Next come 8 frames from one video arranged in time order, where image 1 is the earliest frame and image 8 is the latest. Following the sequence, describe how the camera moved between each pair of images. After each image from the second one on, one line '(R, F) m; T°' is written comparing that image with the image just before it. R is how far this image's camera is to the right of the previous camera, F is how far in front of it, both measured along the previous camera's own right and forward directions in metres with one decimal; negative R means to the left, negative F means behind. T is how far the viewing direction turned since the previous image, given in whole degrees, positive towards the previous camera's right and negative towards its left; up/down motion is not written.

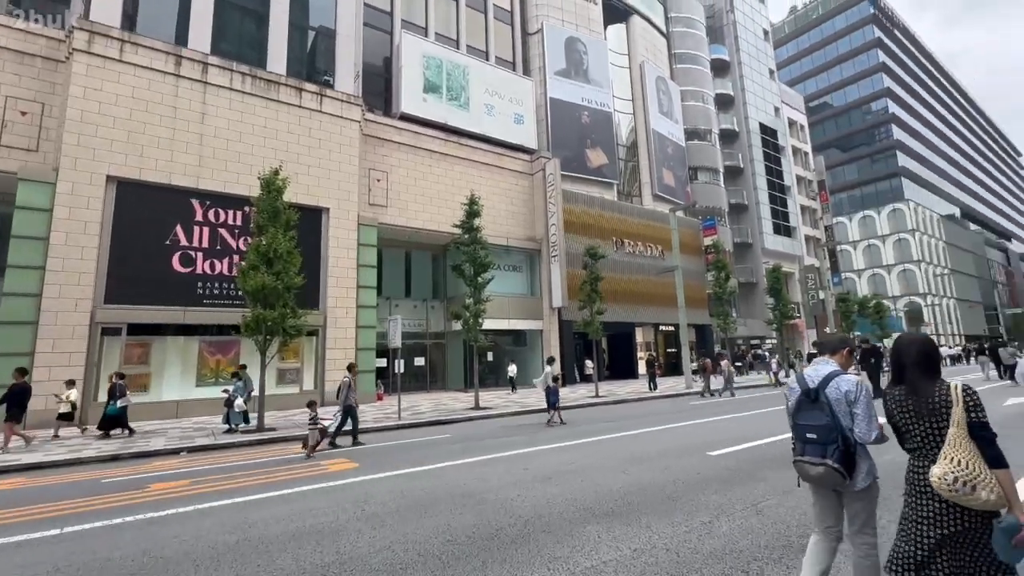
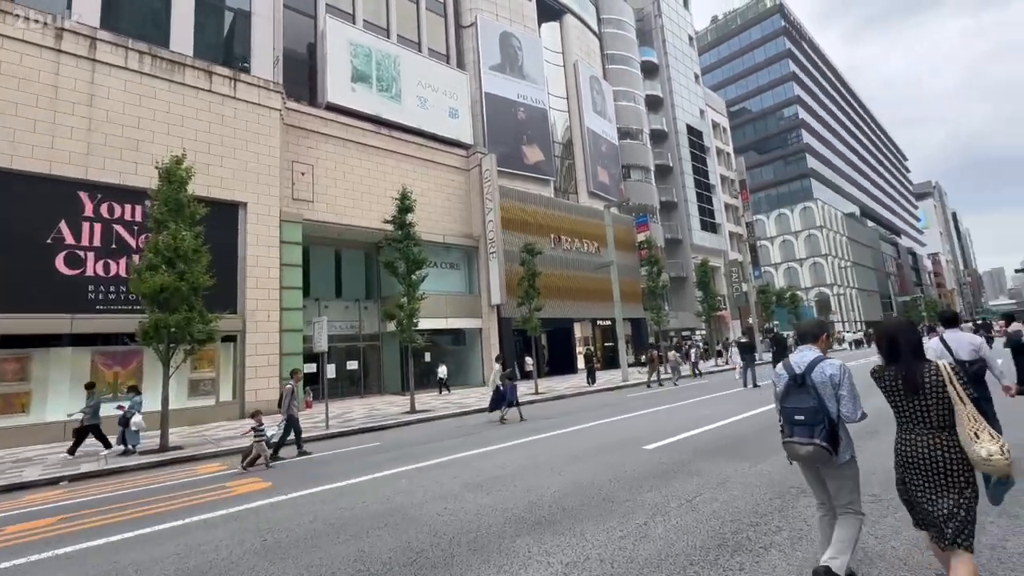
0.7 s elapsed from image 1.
(+0.2, +0.5) m; +7°
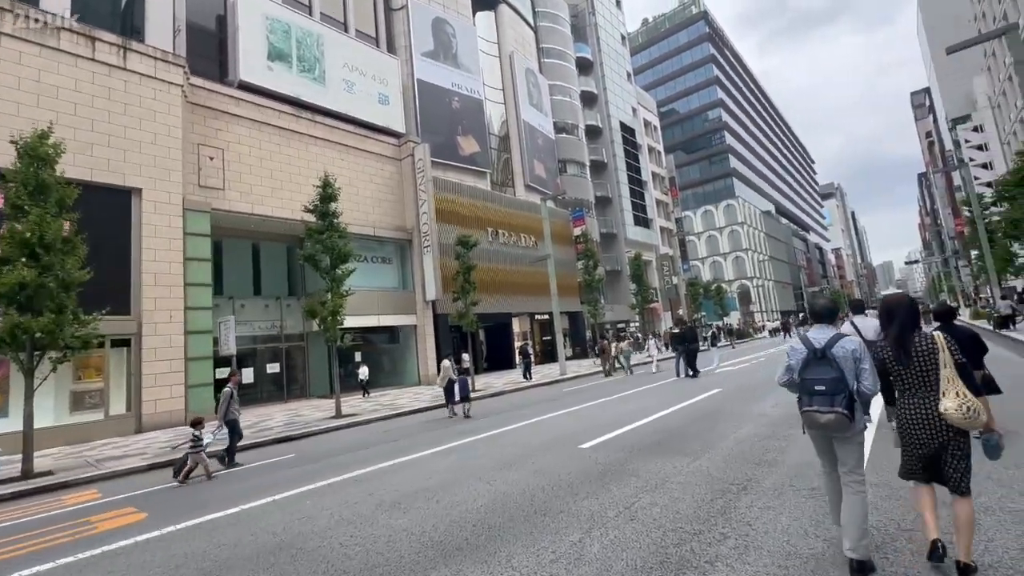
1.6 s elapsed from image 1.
(+0.3, +0.8) m; +7°
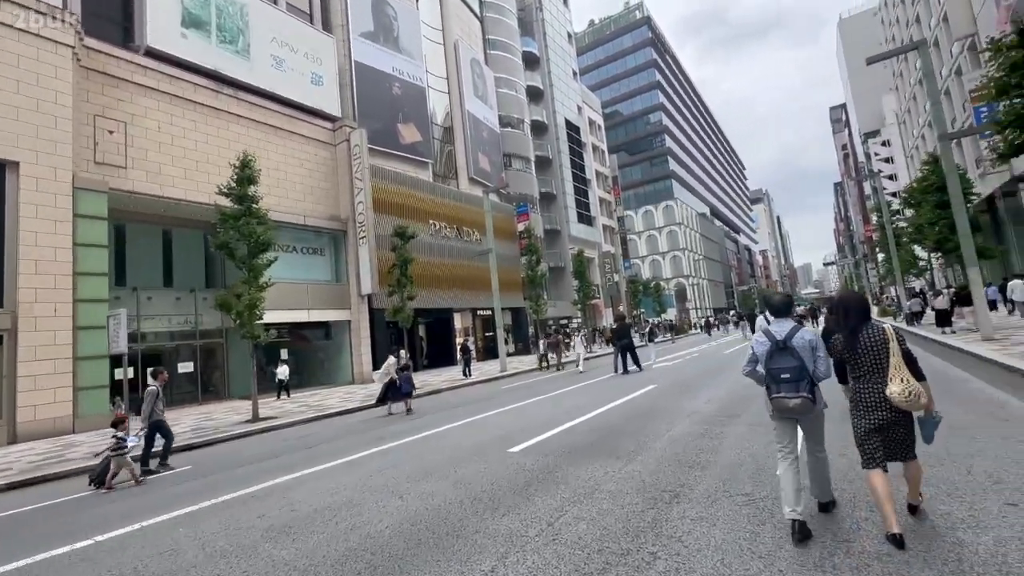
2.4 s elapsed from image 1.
(+0.4, +0.7) m; +7°
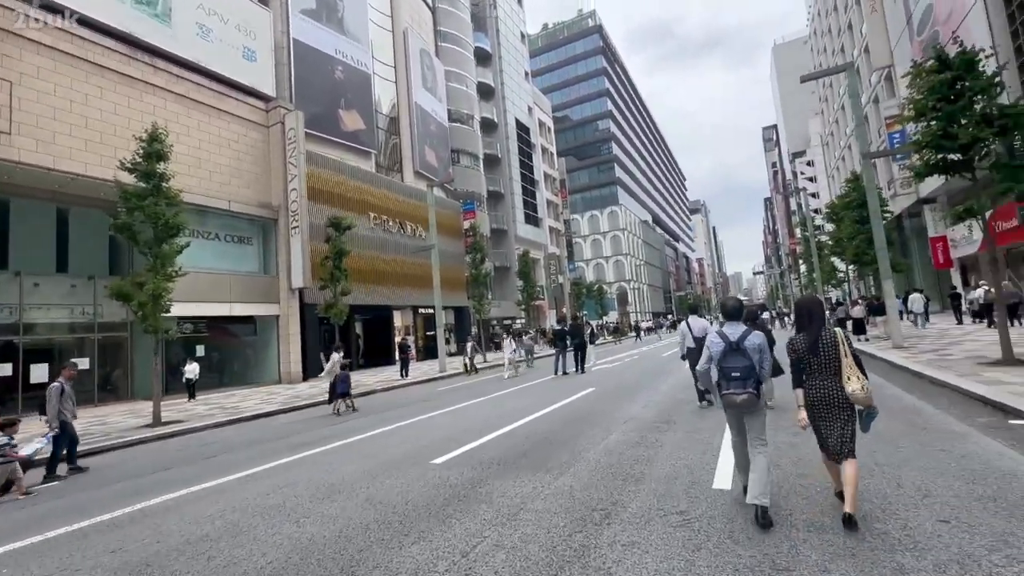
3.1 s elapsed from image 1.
(+0.3, +0.6) m; +7°
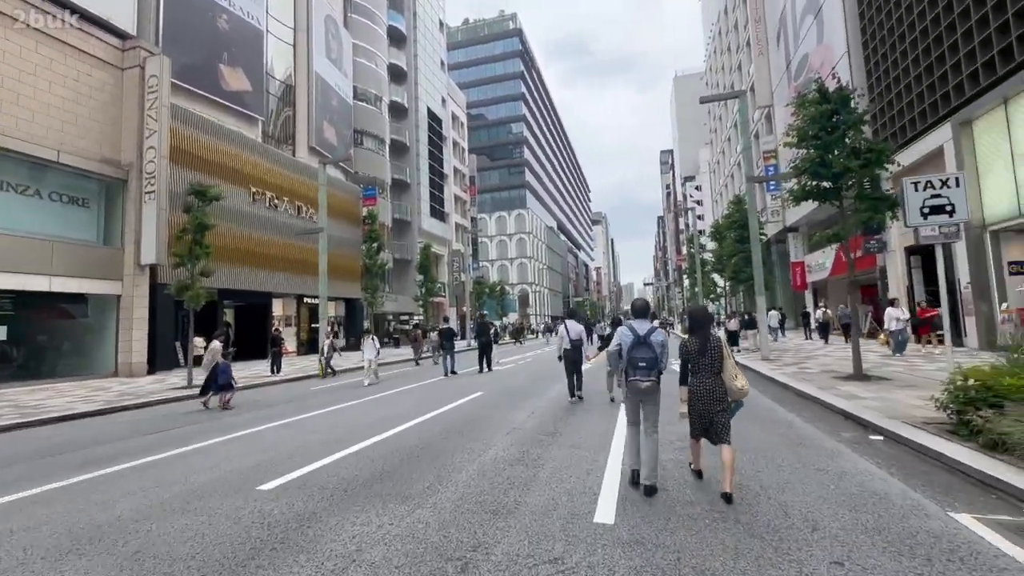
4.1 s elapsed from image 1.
(+0.4, +1.1) m; +12°
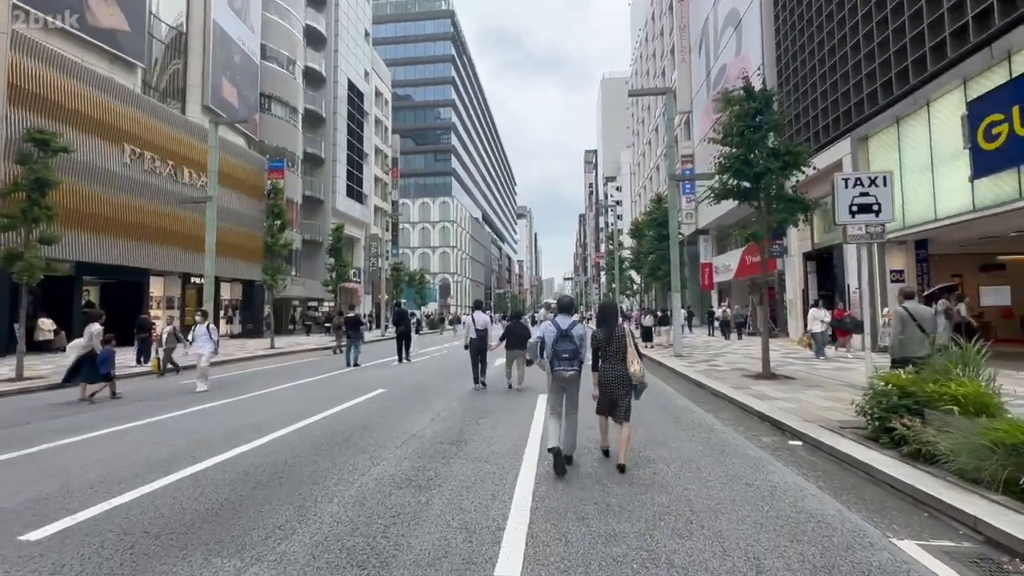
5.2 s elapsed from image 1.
(+0.3, +1.1) m; +9°
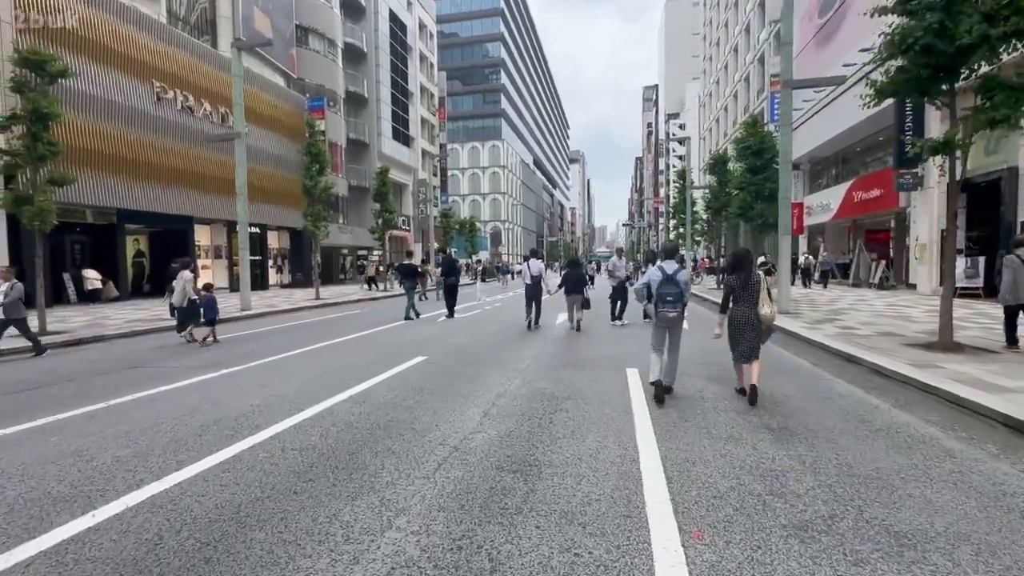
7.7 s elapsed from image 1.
(-0.5, +2.8) m; -6°
